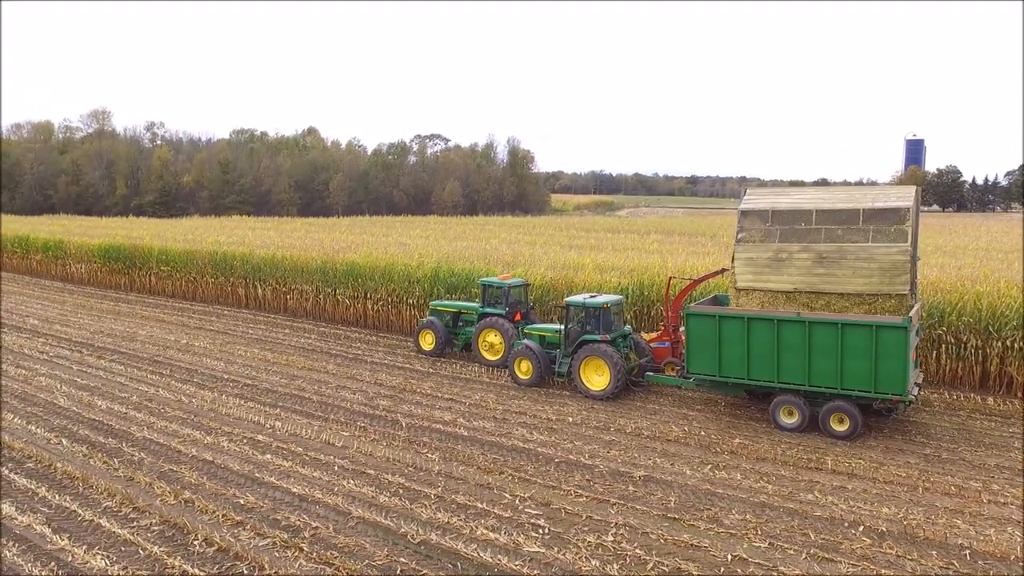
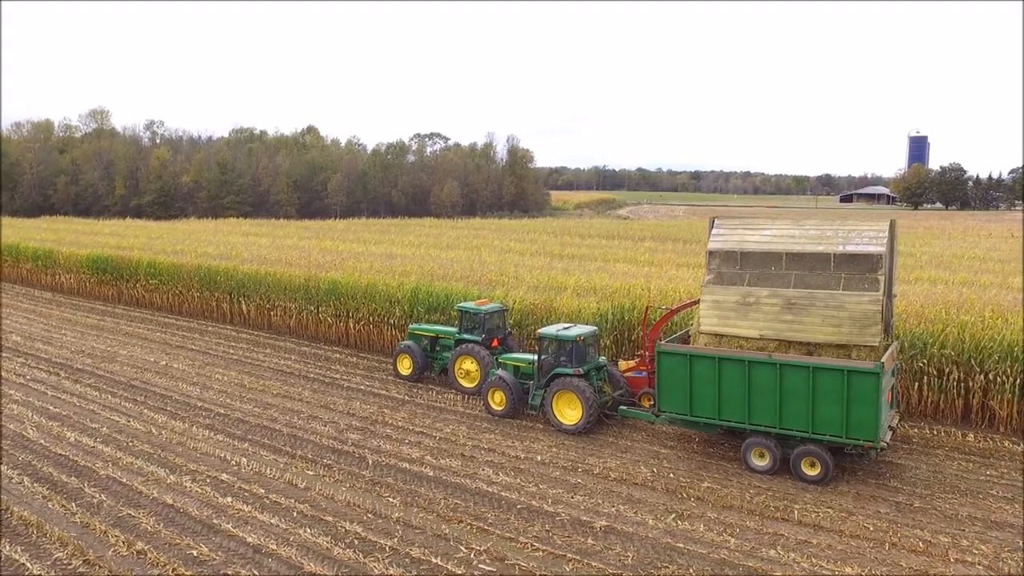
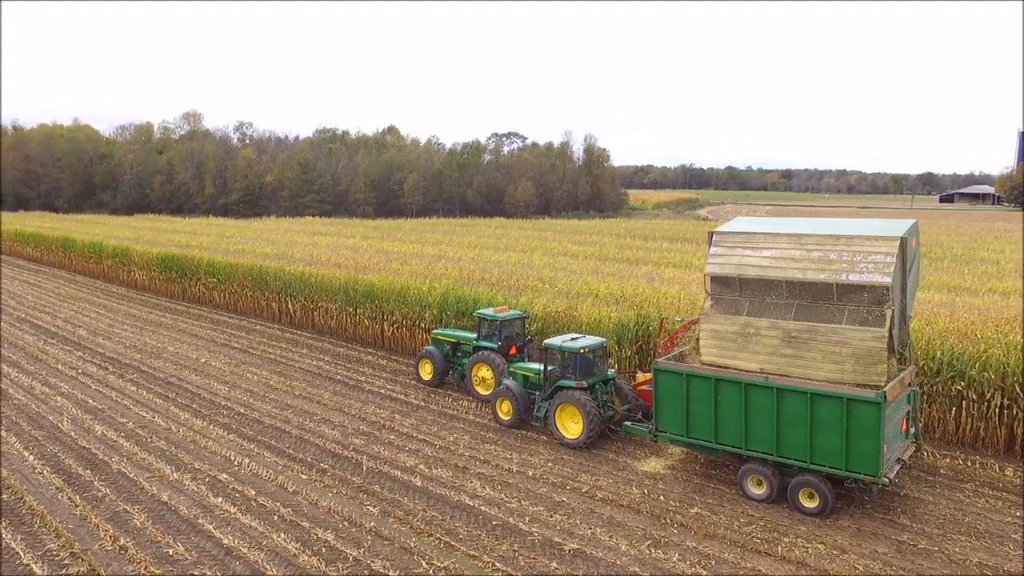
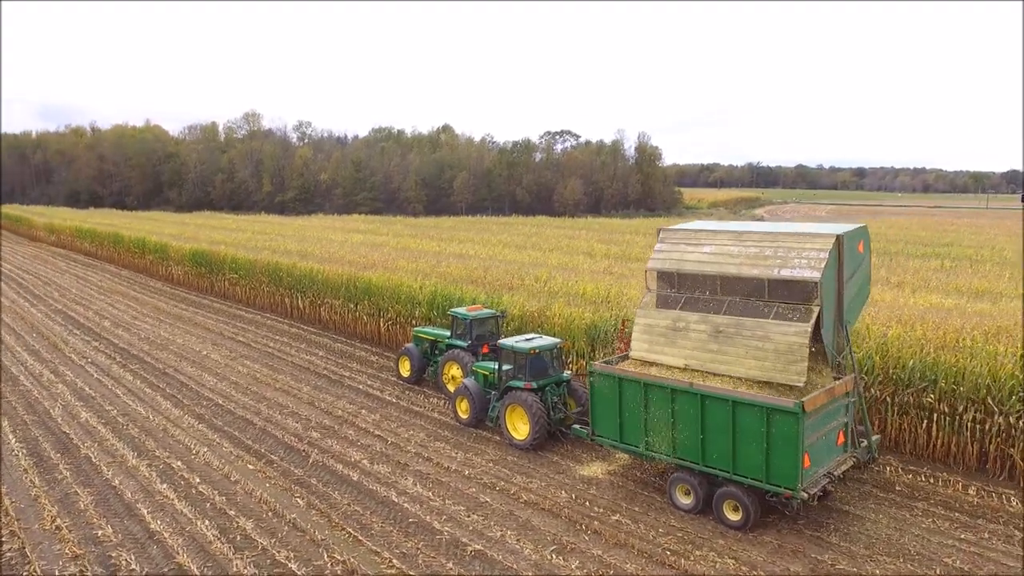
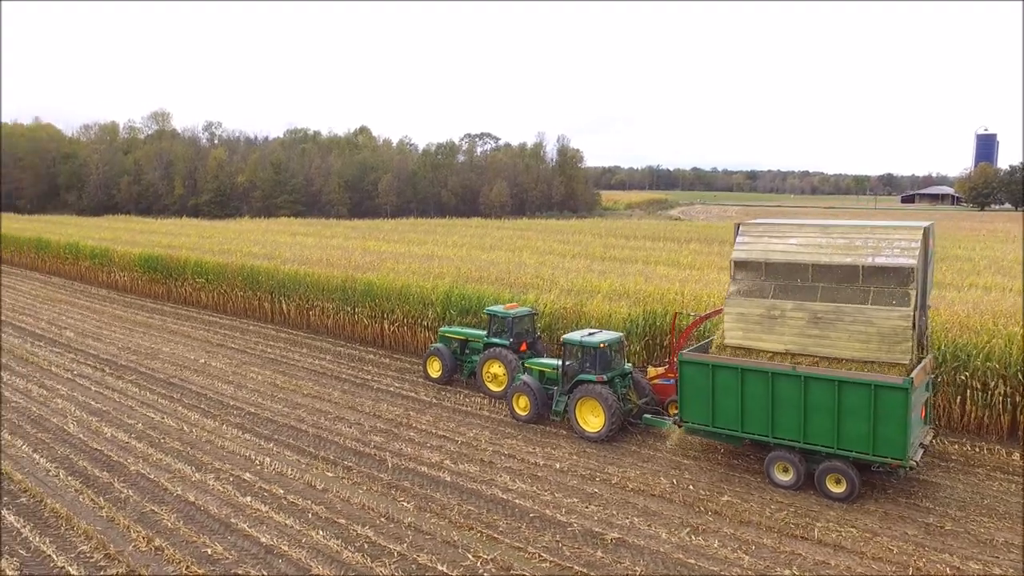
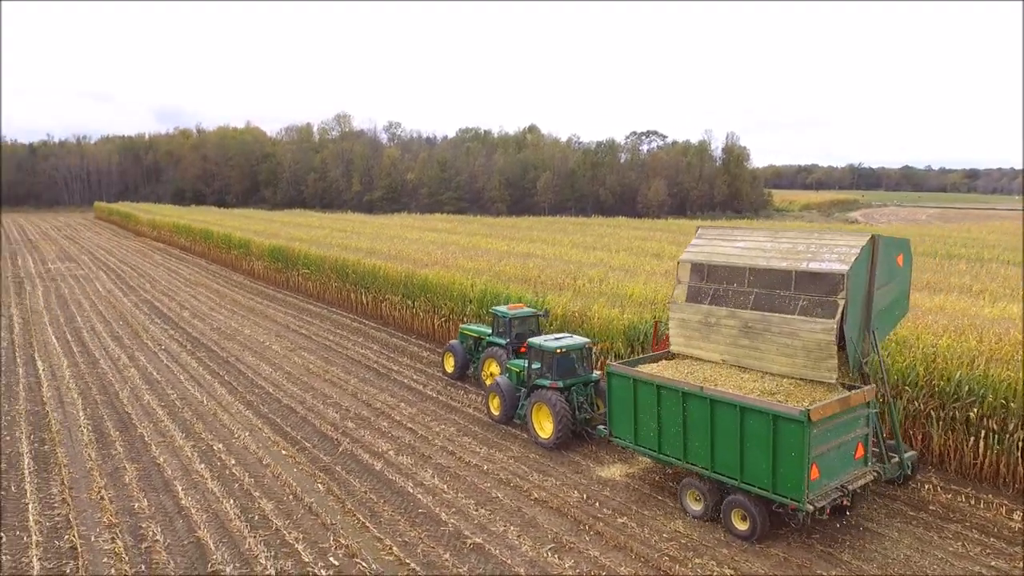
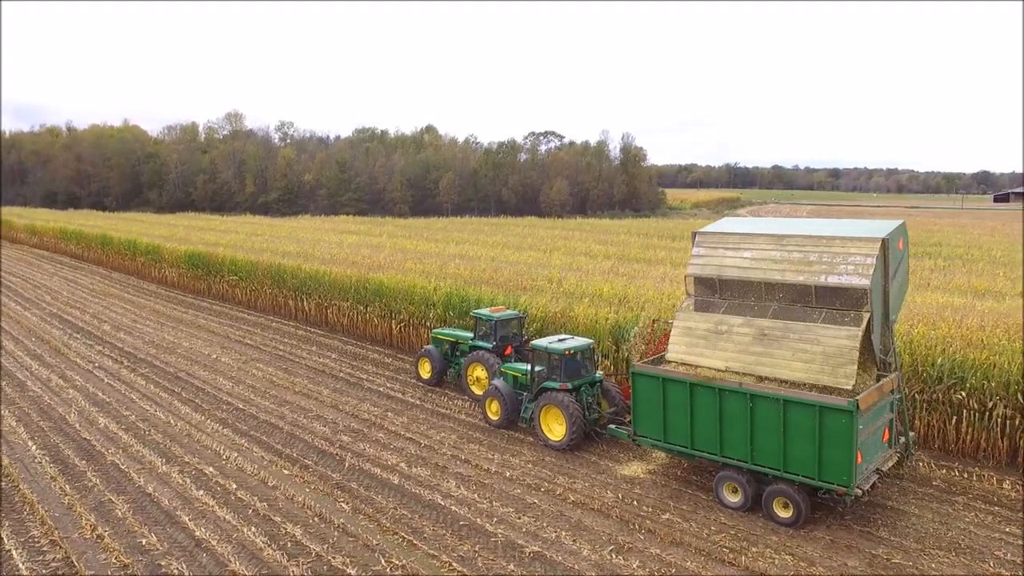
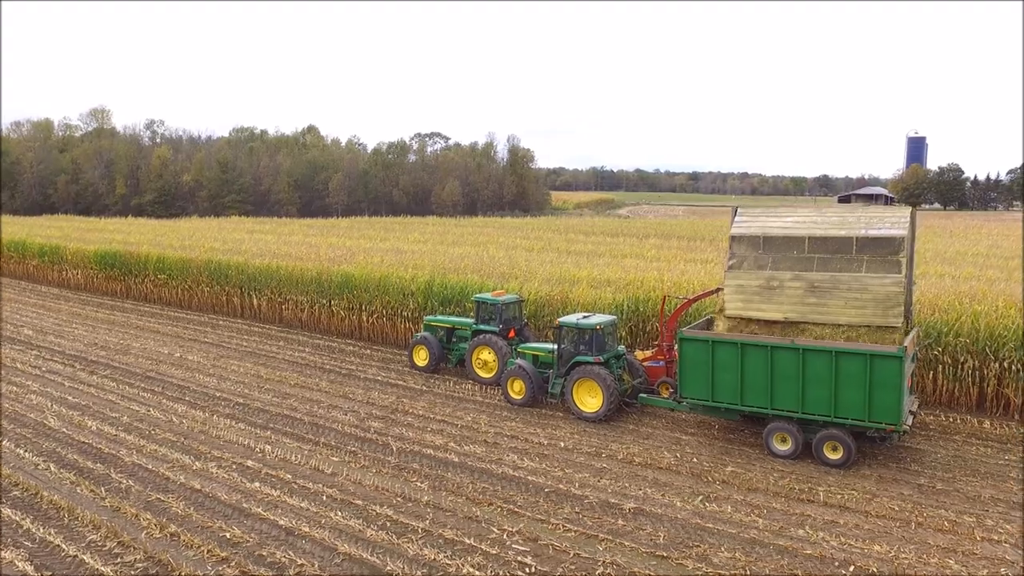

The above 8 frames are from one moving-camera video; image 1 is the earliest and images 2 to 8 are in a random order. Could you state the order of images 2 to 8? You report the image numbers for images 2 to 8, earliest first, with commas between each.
8, 2, 5, 3, 7, 4, 6
